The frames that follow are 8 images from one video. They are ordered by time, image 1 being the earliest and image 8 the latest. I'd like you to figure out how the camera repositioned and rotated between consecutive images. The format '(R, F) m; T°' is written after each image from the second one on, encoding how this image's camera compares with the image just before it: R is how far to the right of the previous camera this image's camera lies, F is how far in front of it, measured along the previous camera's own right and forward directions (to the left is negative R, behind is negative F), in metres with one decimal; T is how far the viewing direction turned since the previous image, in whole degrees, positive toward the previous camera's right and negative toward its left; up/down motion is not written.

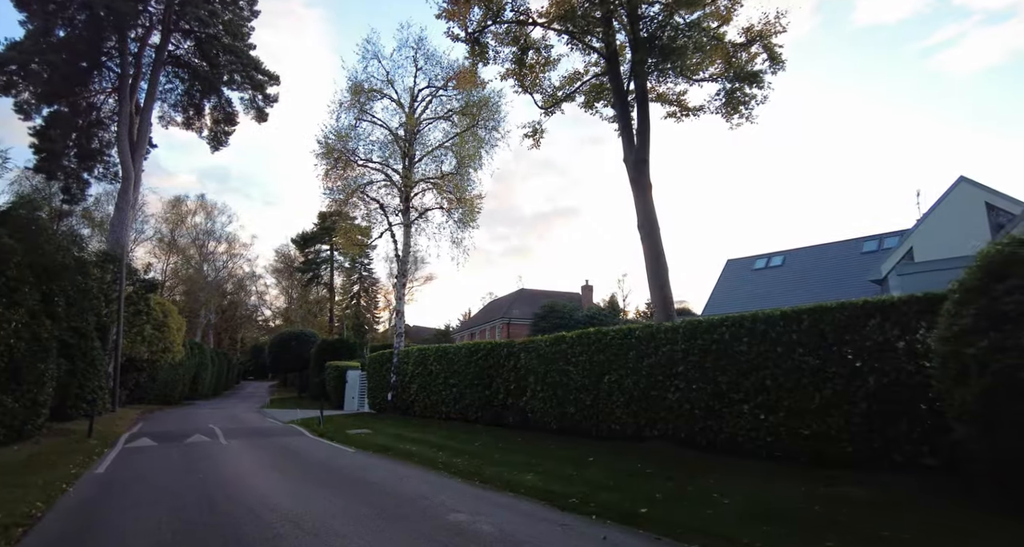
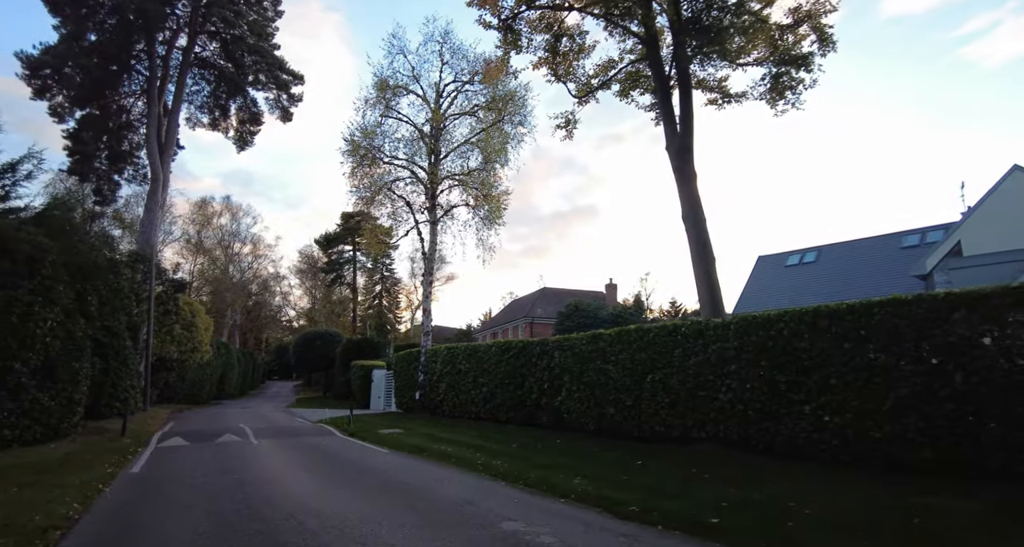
(-0.4, +0.4) m; -2°
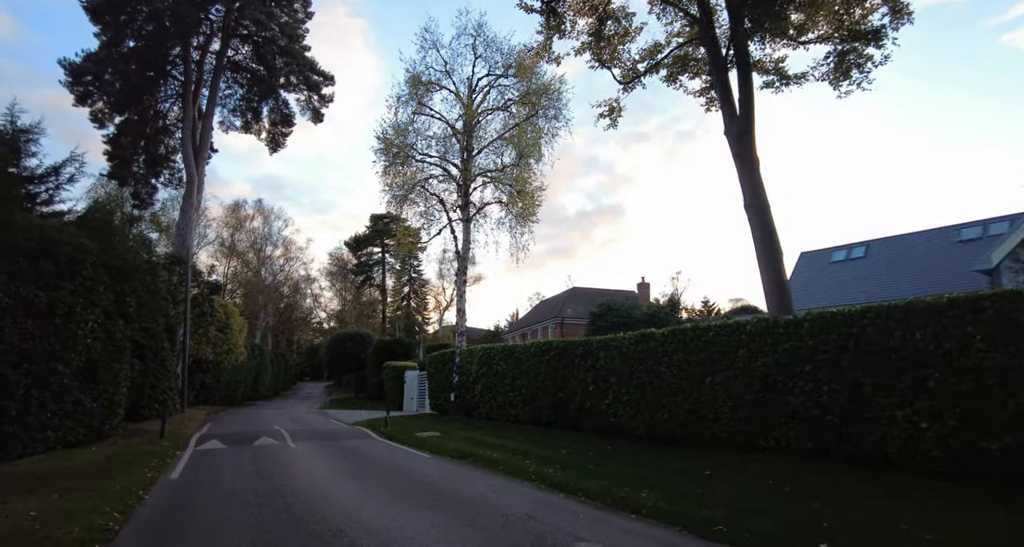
(-0.4, +0.6) m; -3°
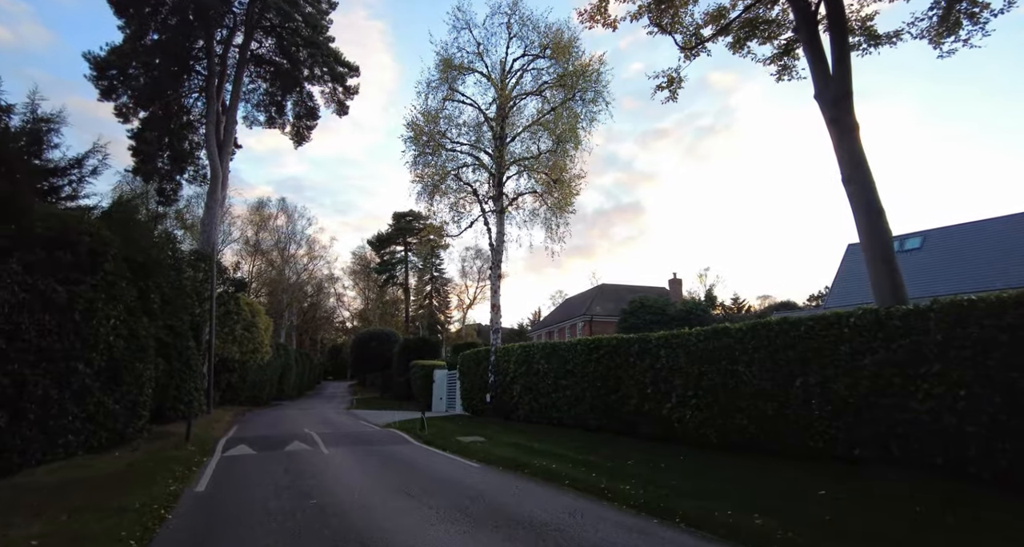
(-0.7, +1.2) m; -2°
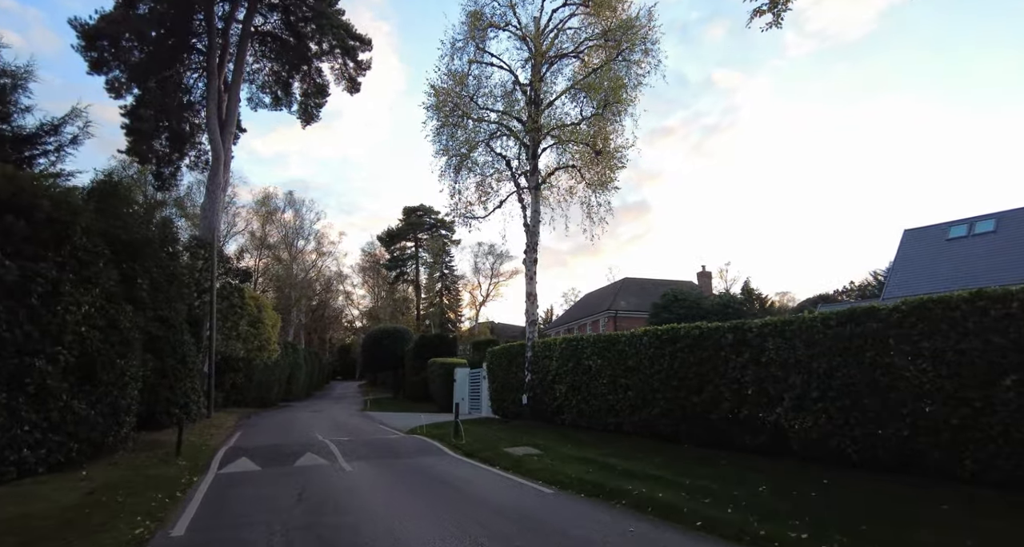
(-1.1, +2.8) m; -1°
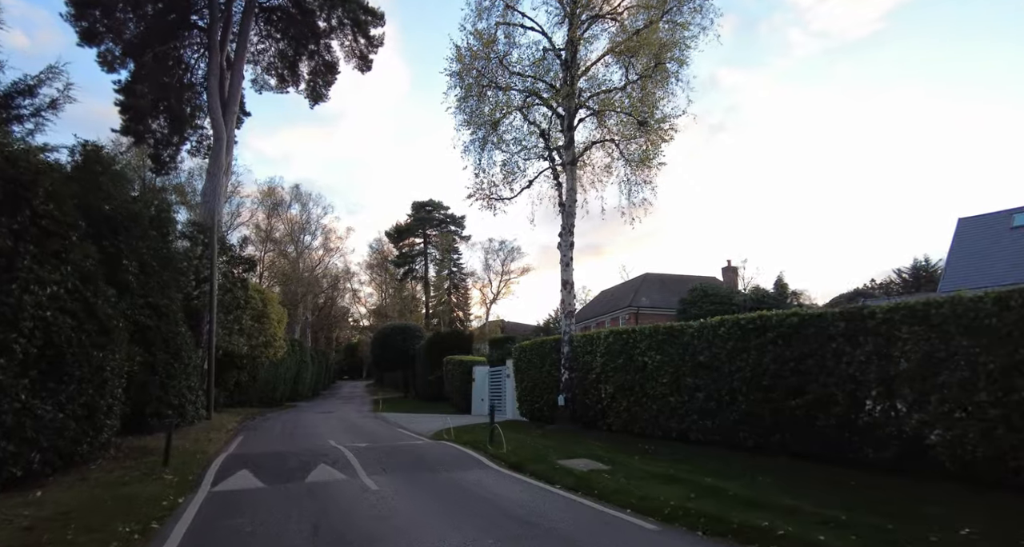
(-0.9, +2.2) m; -1°
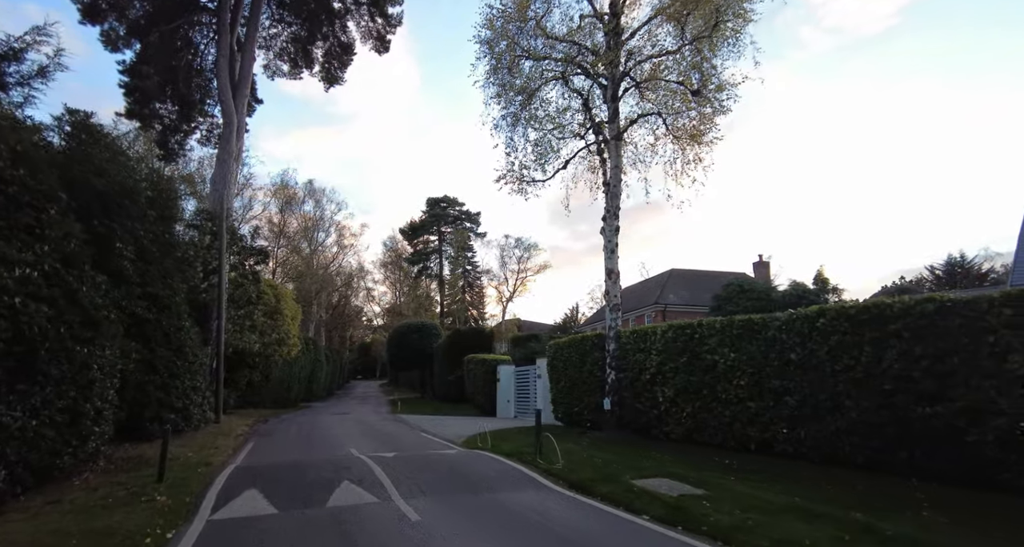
(-0.7, +1.9) m; -1°
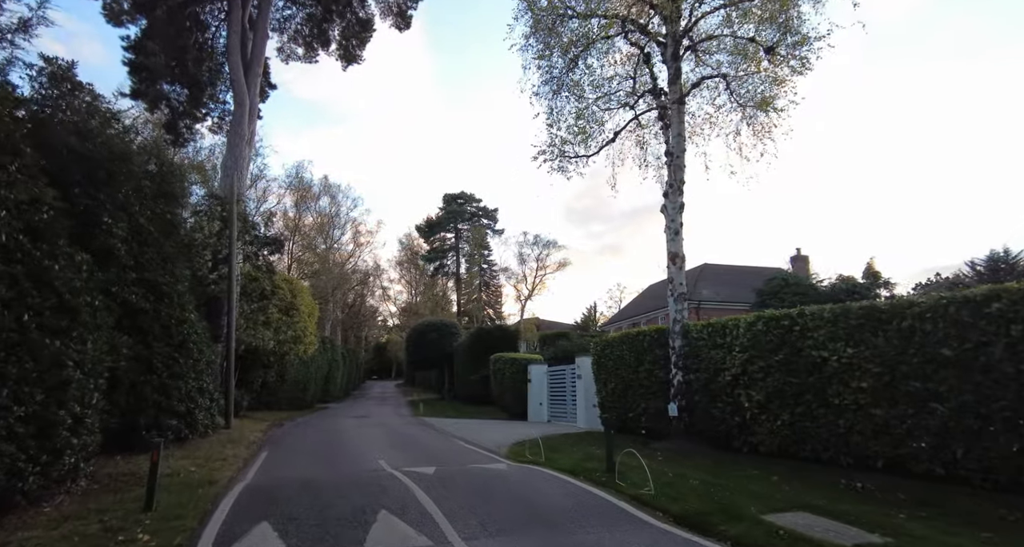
(-0.8, +2.1) m; -1°
